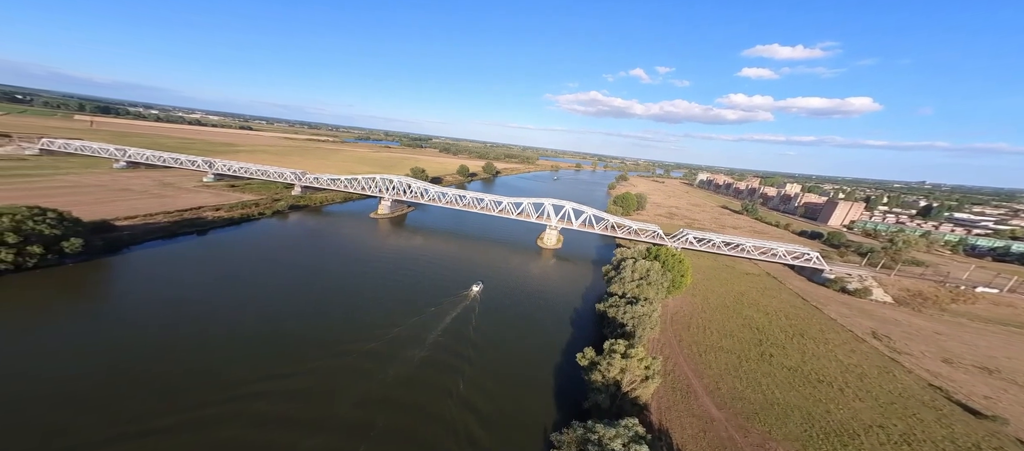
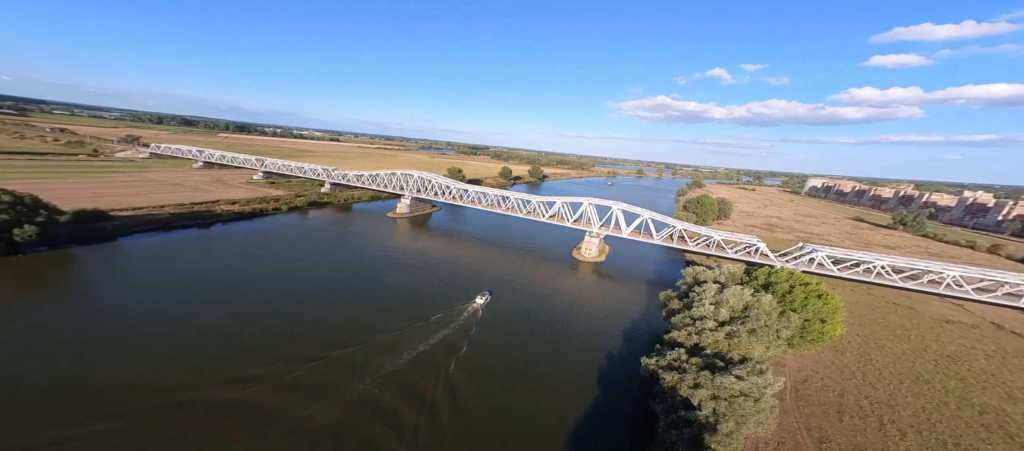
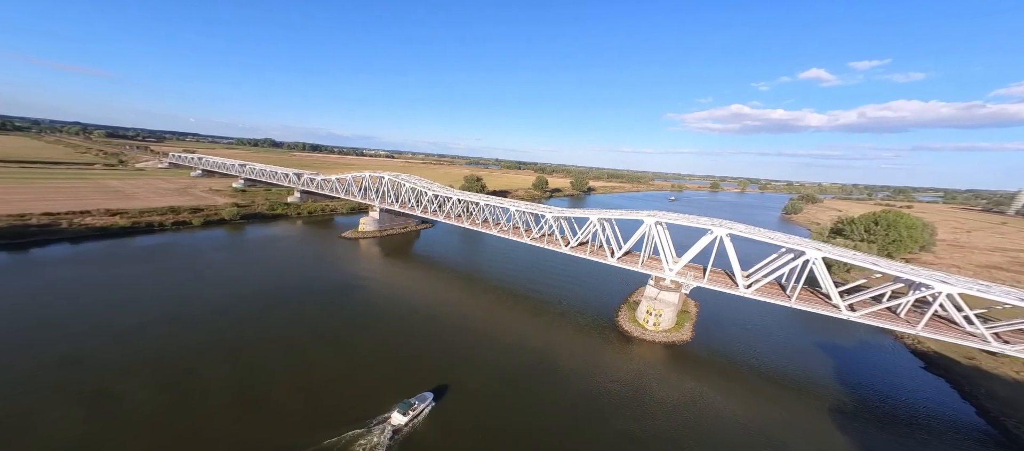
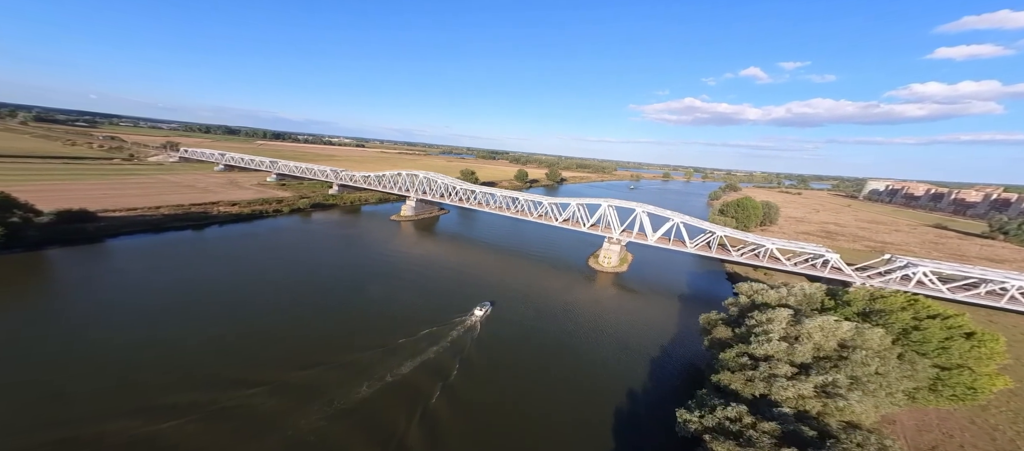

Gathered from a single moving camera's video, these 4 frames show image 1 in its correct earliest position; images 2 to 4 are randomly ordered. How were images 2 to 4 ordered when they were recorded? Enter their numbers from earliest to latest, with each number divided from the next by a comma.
2, 4, 3
